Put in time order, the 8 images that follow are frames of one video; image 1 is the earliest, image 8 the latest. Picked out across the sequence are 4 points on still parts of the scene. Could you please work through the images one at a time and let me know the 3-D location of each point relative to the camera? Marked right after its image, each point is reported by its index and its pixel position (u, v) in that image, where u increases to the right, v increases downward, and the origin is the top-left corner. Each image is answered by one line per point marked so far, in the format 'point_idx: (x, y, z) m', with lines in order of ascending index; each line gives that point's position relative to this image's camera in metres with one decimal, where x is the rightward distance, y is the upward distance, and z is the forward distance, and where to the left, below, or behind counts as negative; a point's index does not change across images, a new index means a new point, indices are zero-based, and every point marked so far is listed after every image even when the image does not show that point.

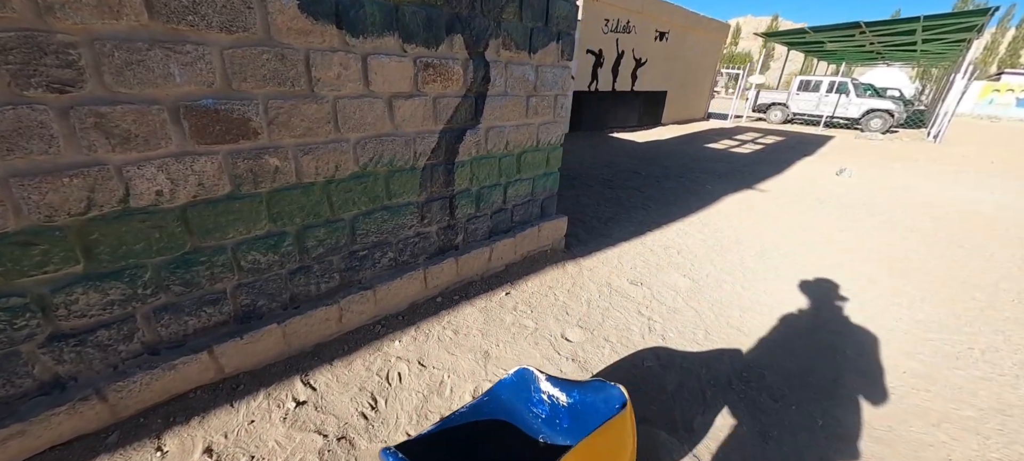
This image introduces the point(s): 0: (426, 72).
0: (-0.4, +0.8, +1.9) m
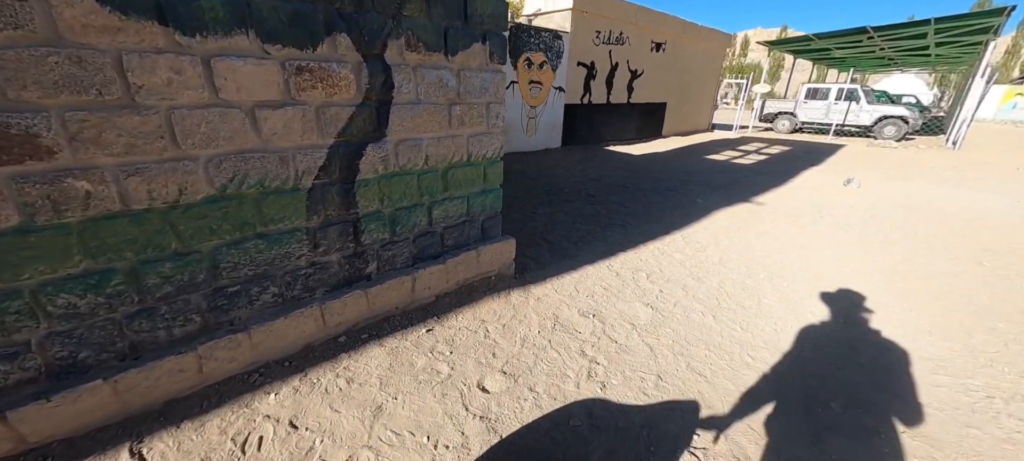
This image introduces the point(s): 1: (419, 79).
0: (-0.9, +0.7, +1.6) m
1: (-0.5, +0.8, +2.0) m
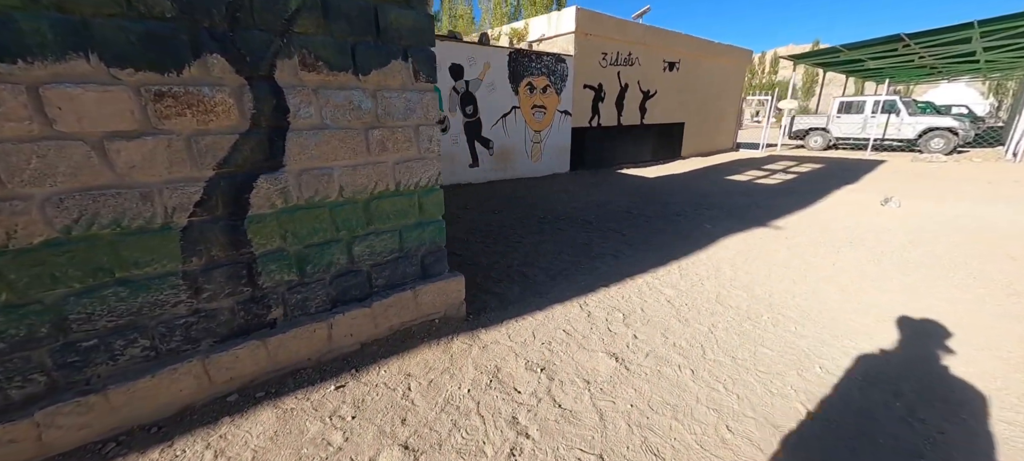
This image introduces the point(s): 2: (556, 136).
0: (-1.3, +0.5, +1.4) m
1: (-0.9, +0.6, +1.8) m
2: (+1.1, +2.1, +8.4) m
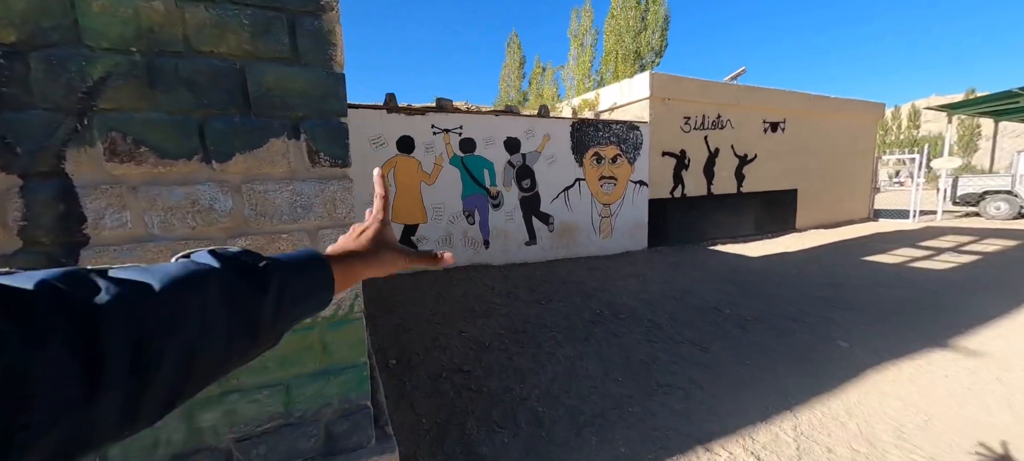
0: (-1.7, 0.0, +1.0) m
1: (-1.1, +0.1, +1.2) m
2: (+2.3, +0.4, +7.4) m
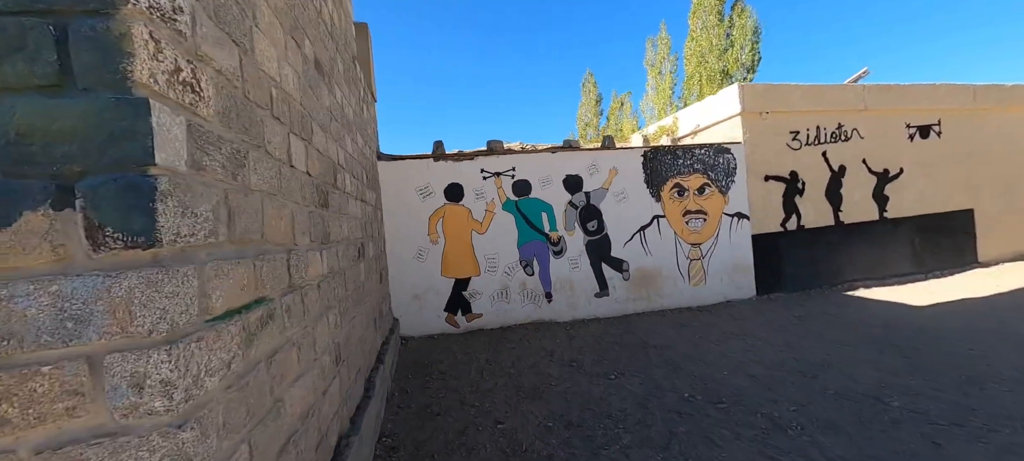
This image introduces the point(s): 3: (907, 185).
0: (-1.9, -0.3, +0.6) m
1: (-1.4, -0.2, +0.8) m
2: (+3.4, -0.3, +6.0) m
3: (+7.2, +0.8, +7.0) m
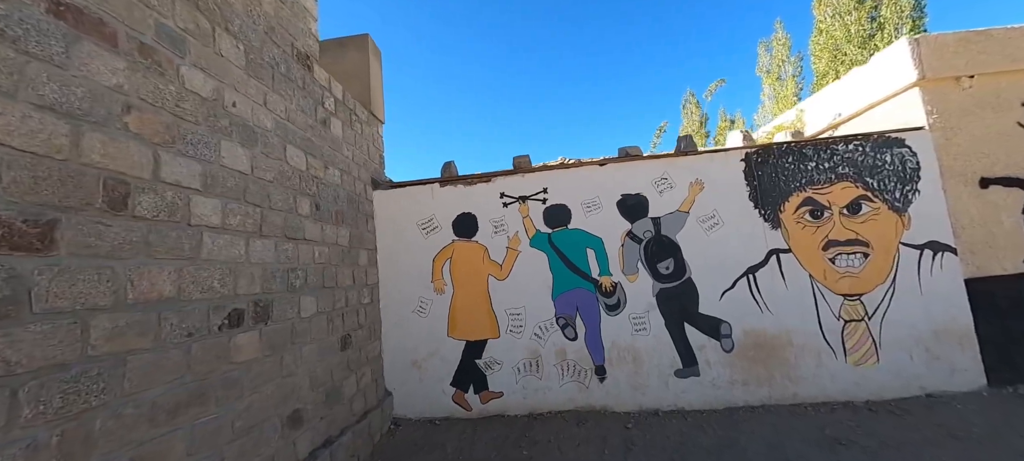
0: (-2.8, -0.3, -0.1) m
1: (-2.2, -0.3, -0.2) m
2: (+3.8, -0.7, +3.5) m
3: (+7.7, +0.5, +3.6) m
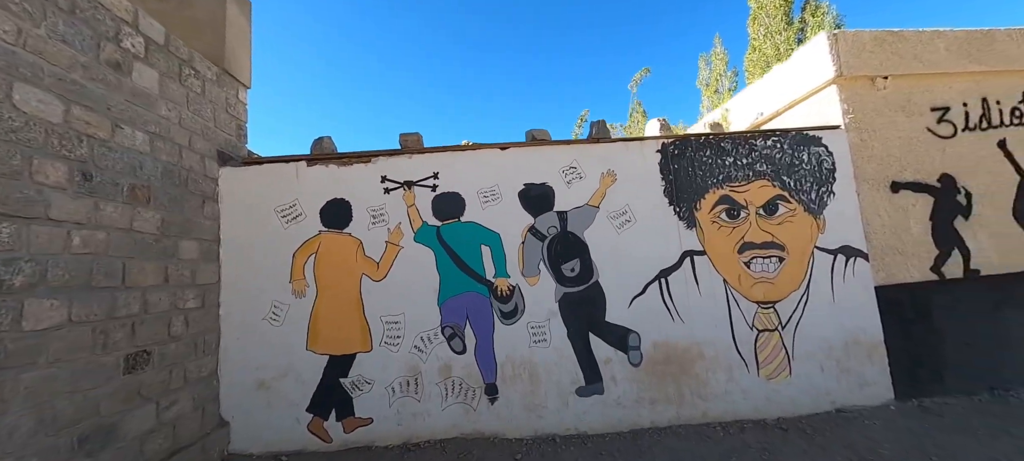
0: (-3.3, -0.2, -1.1) m
1: (-2.7, -0.1, -1.0) m
2: (+2.8, -0.7, +3.3) m
3: (+6.7, +0.4, +3.8) m
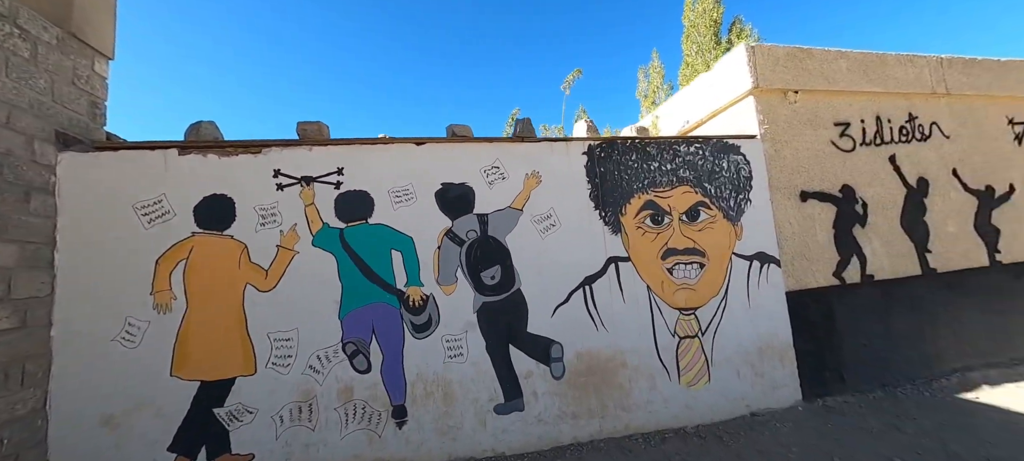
0: (-3.3, -0.1, -1.8) m
1: (-2.8, -0.1, -1.7) m
2: (+2.1, -0.8, +3.4) m
3: (+5.9, +0.2, +4.4) m
